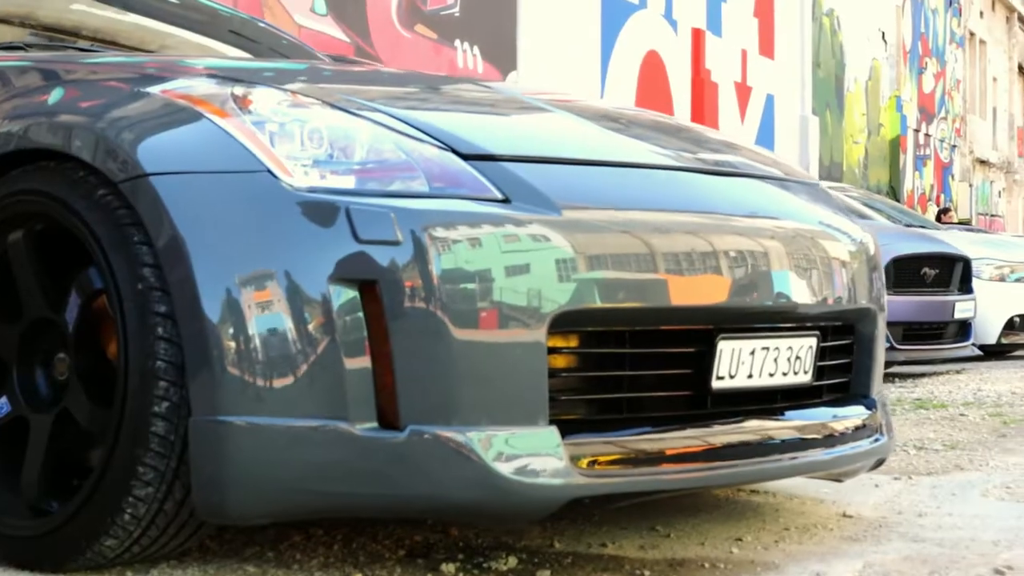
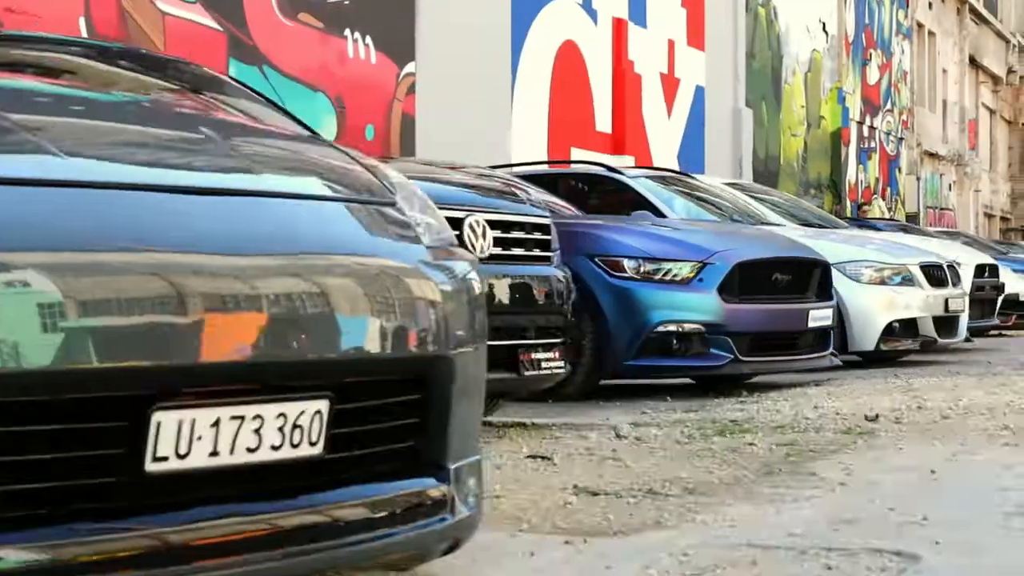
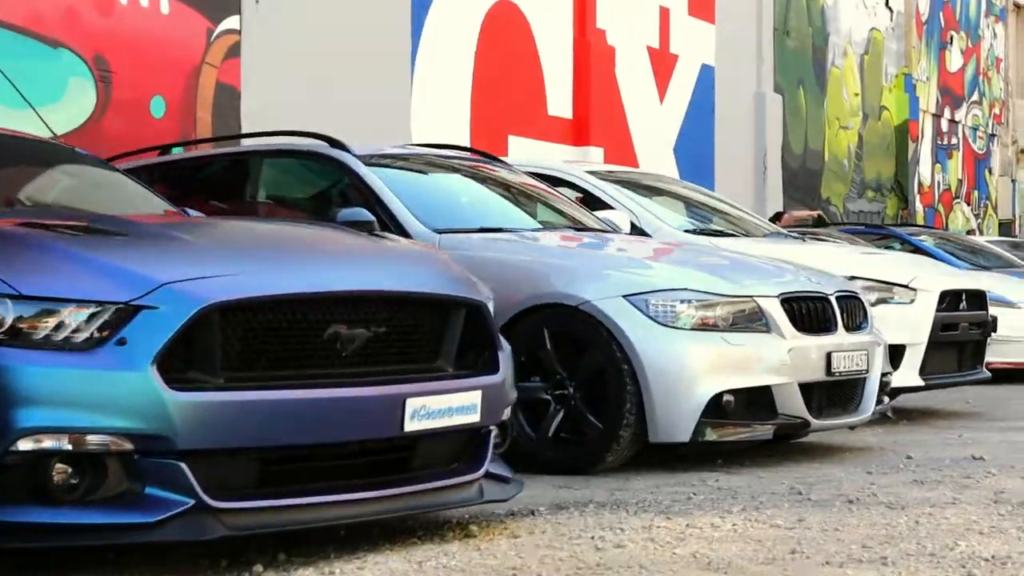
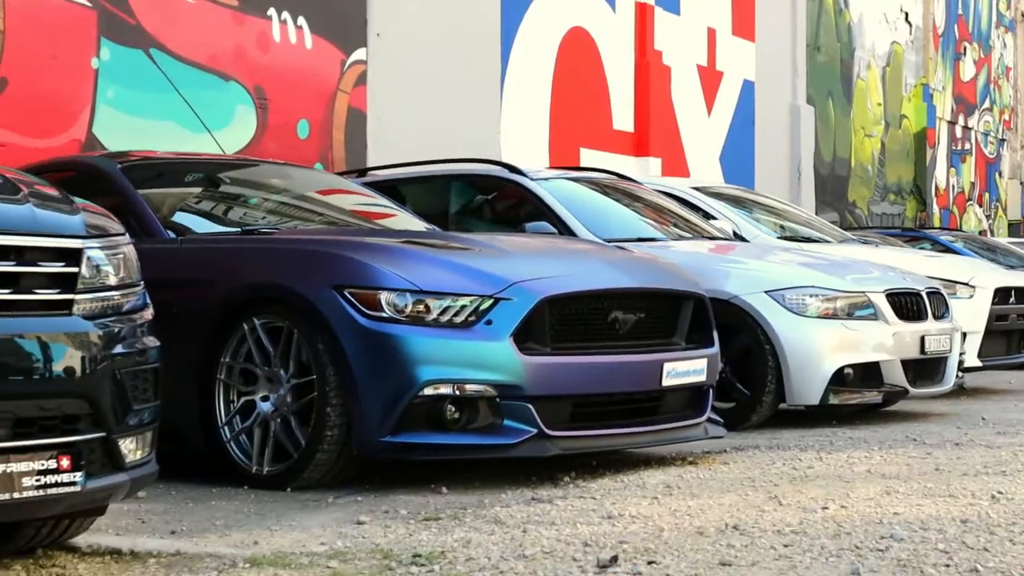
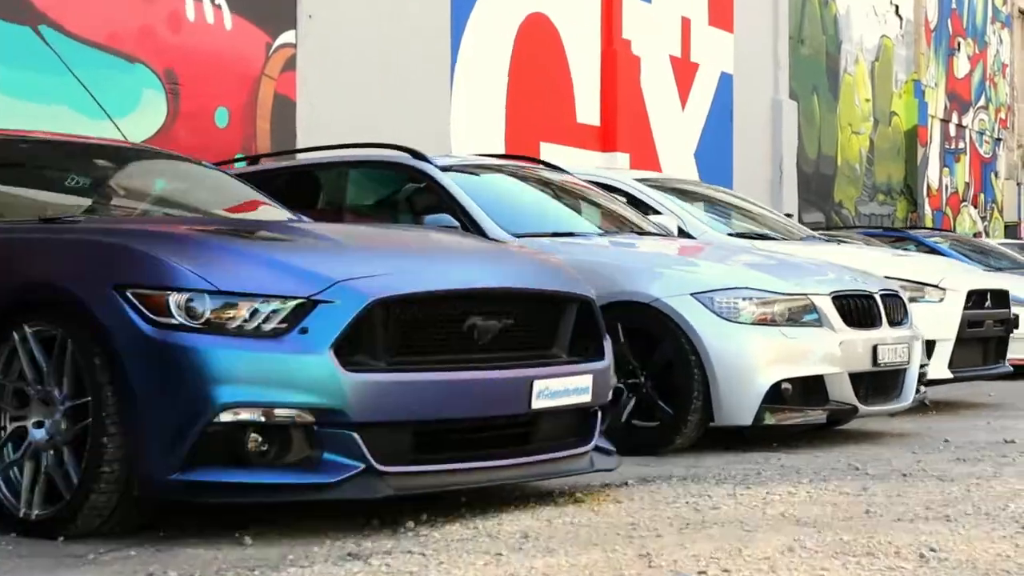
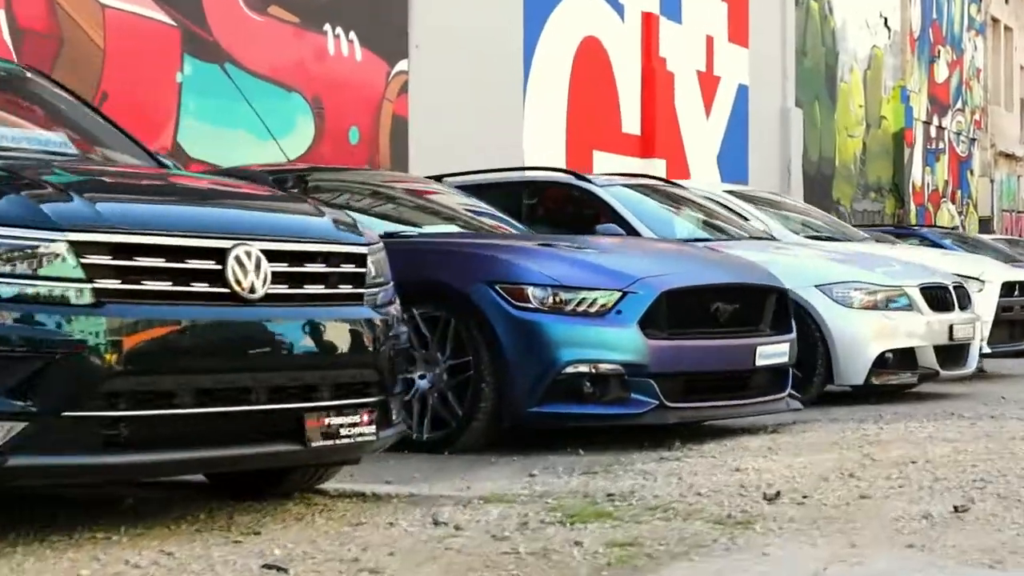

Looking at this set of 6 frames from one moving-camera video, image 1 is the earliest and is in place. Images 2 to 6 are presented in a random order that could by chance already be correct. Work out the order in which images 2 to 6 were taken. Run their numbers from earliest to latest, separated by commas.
2, 6, 4, 5, 3
